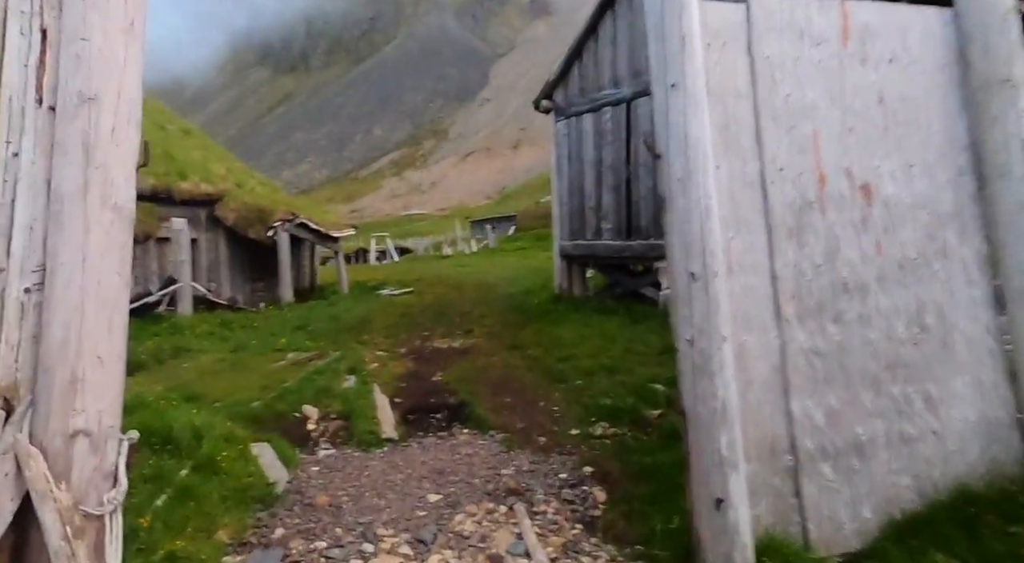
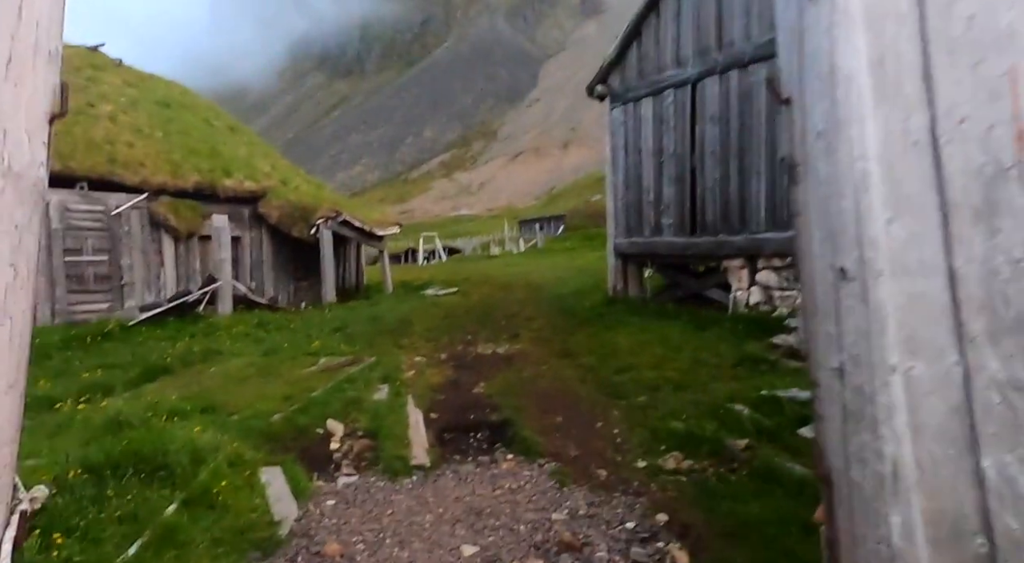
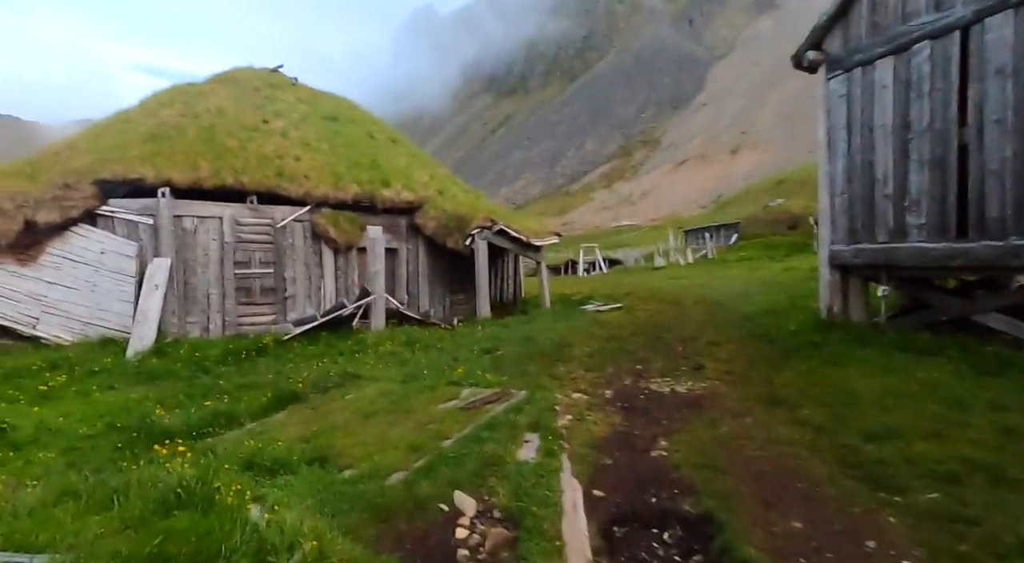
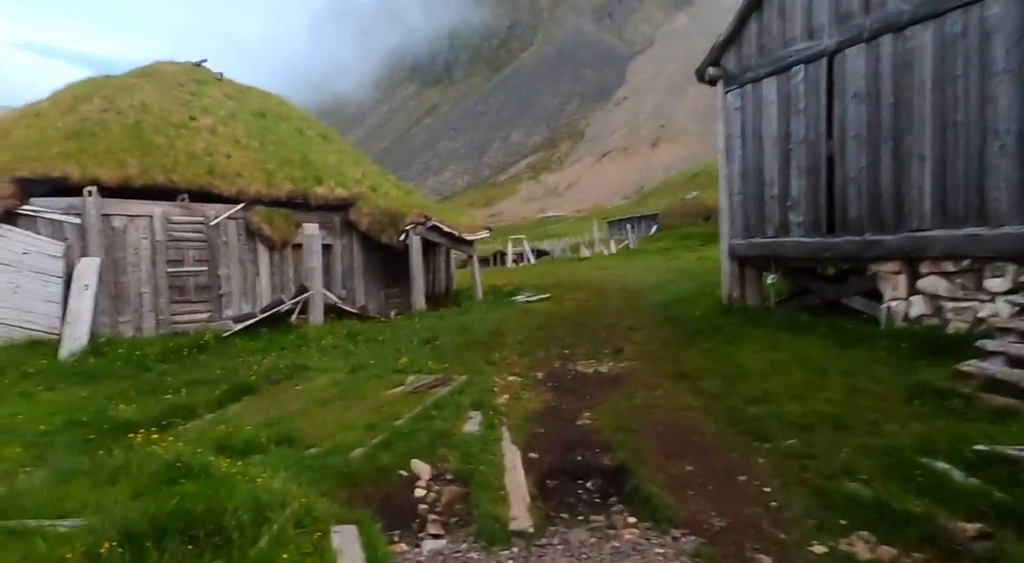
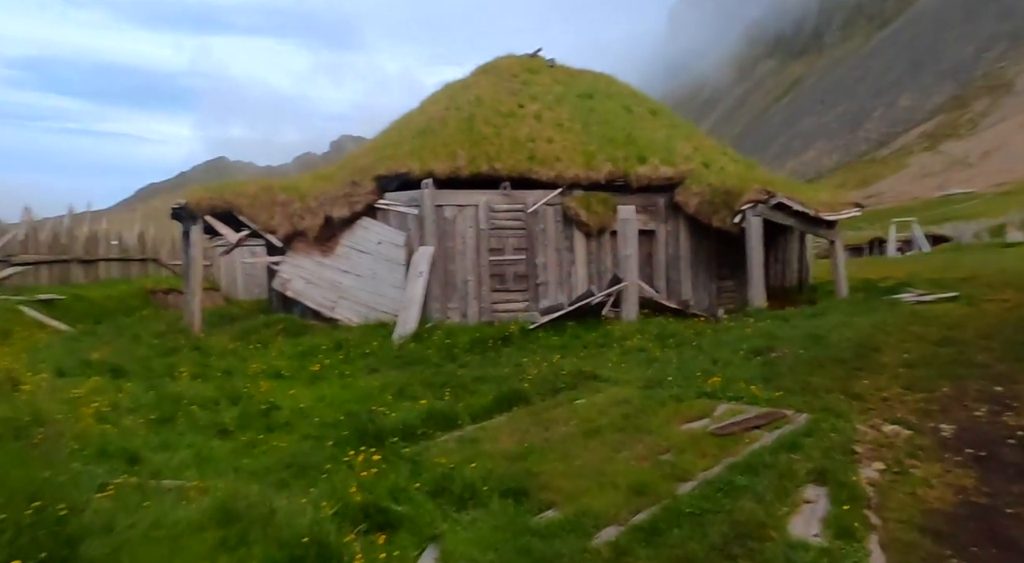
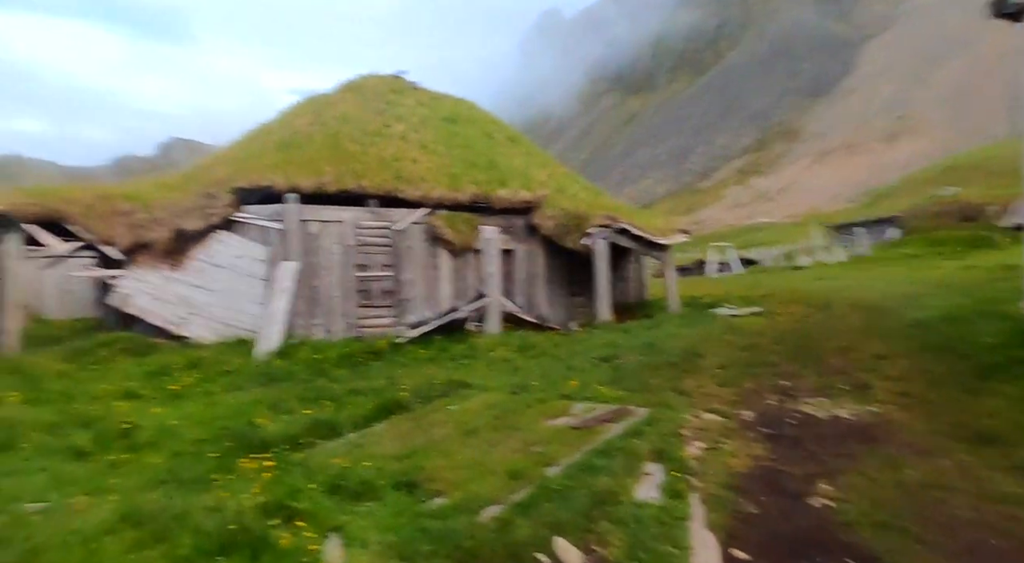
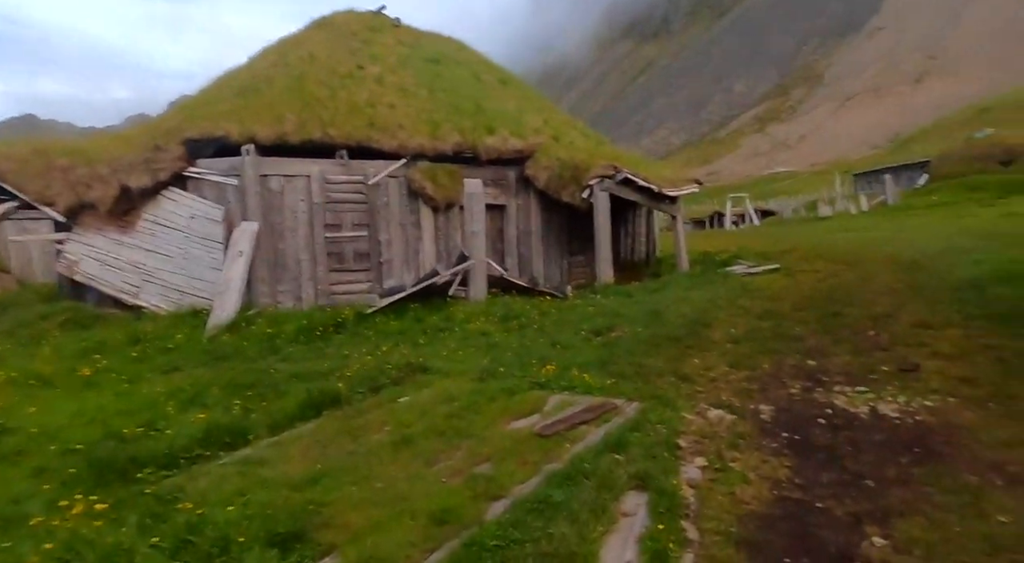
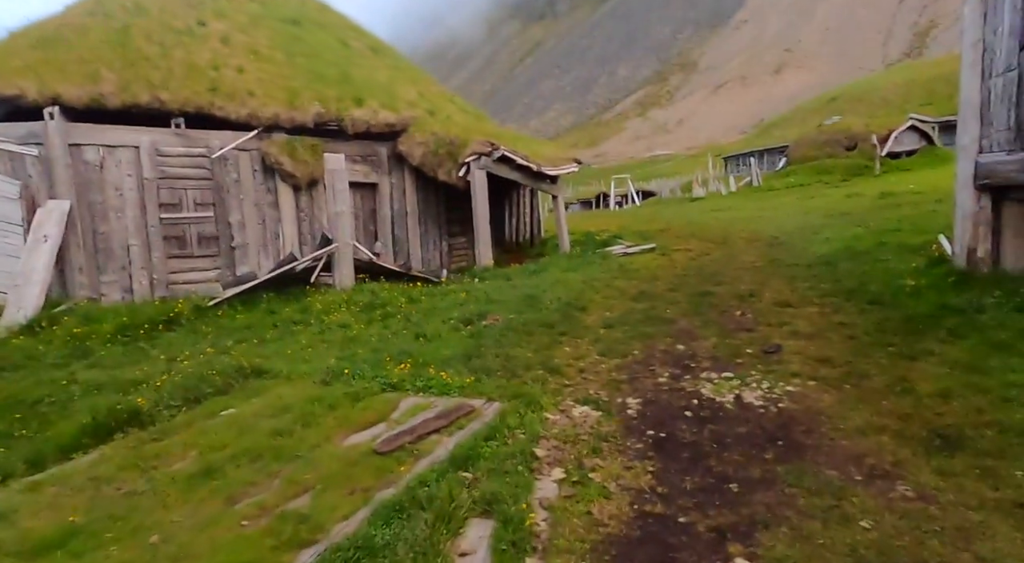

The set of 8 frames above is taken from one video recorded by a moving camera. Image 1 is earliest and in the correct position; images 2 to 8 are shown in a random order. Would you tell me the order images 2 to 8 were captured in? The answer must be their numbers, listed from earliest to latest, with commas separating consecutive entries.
2, 4, 3, 6, 5, 7, 8
